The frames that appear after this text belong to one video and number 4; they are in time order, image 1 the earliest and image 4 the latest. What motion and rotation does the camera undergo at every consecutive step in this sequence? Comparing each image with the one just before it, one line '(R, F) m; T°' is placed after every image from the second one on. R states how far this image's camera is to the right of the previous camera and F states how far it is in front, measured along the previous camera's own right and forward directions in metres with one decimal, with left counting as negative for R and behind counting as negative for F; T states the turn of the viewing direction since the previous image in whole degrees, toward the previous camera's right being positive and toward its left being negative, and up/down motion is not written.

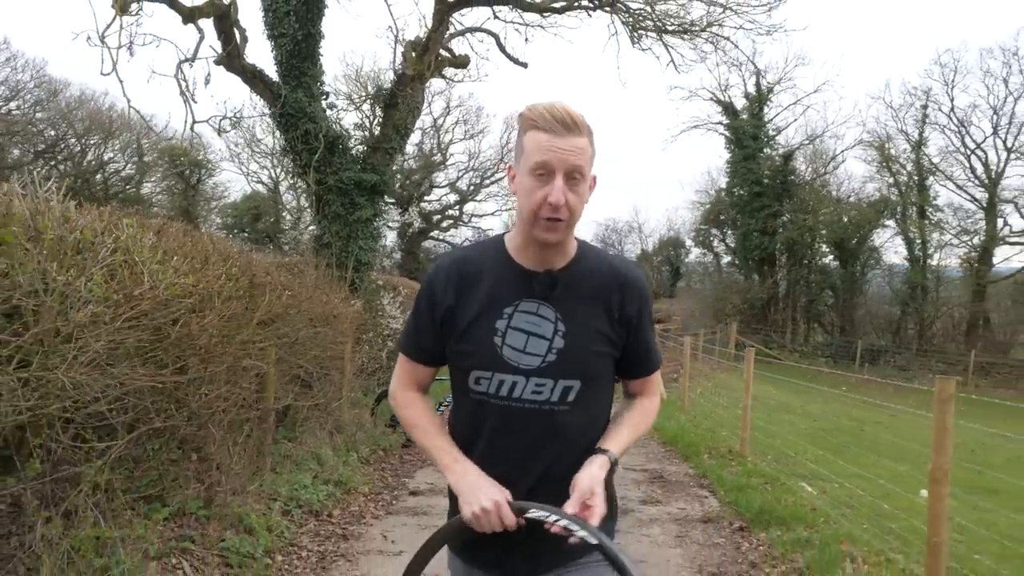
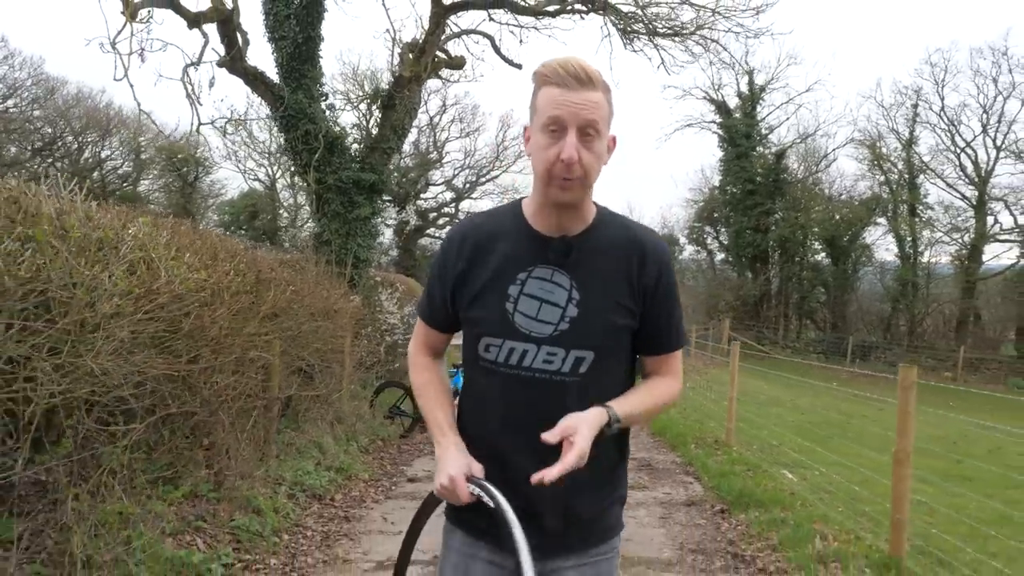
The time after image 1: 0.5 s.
(0.0, -0.4) m; 0°
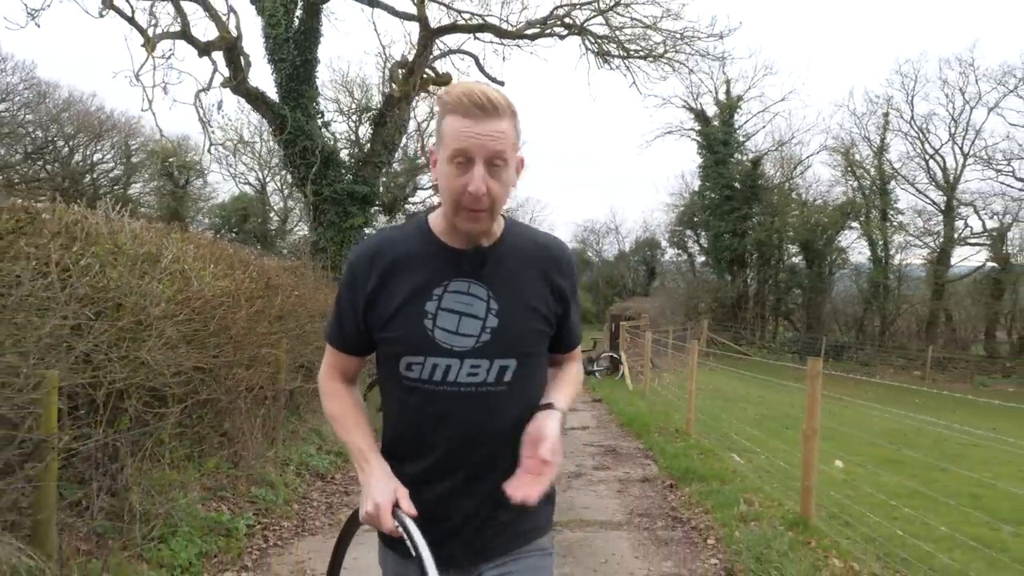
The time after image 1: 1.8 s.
(+0.1, -1.1) m; +1°
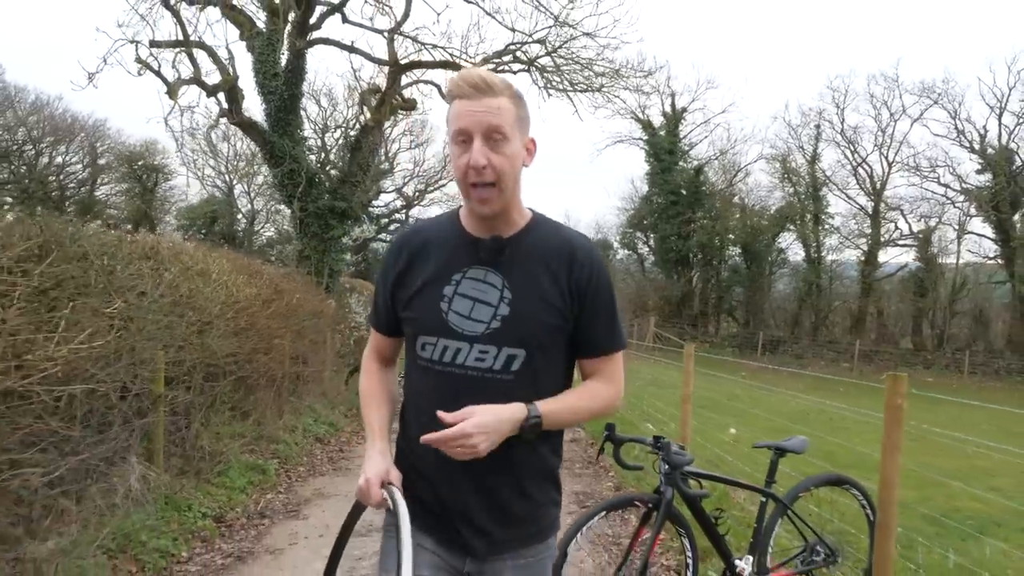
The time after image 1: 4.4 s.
(+0.1, -2.4) m; +3°
